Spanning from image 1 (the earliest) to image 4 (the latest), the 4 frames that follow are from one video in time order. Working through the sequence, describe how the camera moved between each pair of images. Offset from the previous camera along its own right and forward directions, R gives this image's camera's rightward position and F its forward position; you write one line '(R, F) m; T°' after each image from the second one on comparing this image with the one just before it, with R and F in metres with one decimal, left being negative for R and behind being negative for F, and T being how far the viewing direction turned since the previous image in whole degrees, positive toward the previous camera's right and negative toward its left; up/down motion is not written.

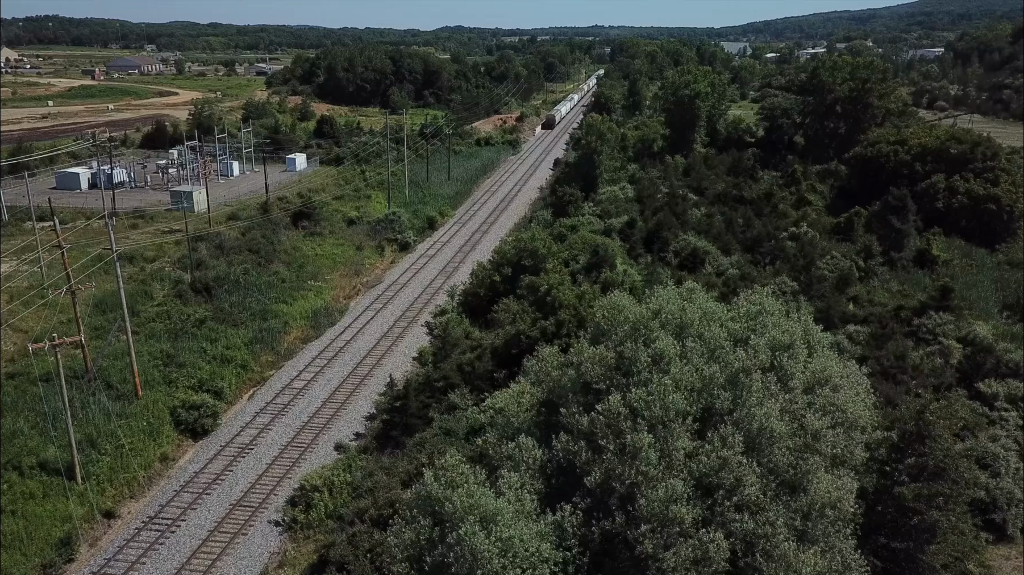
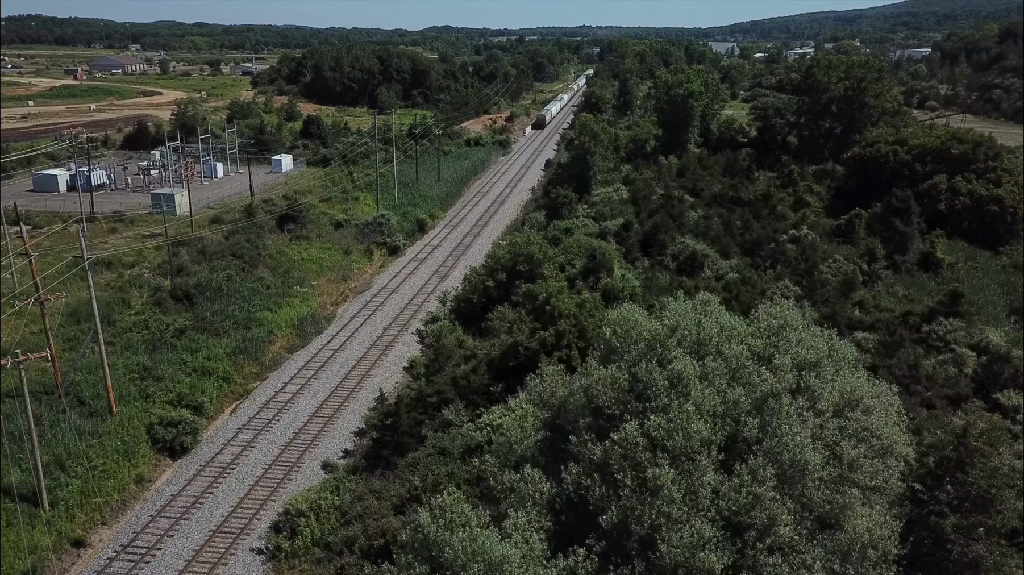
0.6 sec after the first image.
(-0.2, +1.2) m; +1°
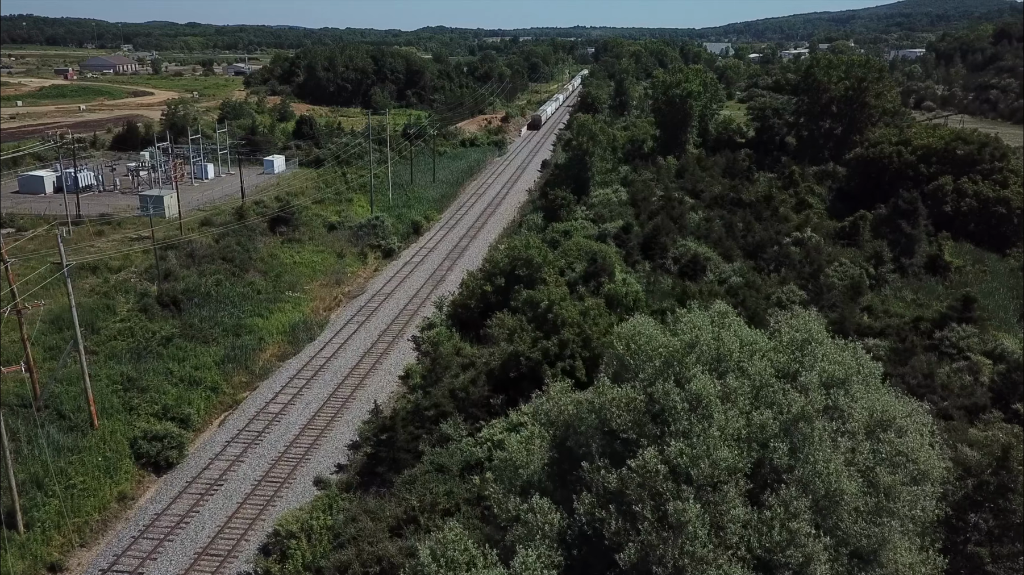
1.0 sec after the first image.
(-0.2, +0.9) m; 0°
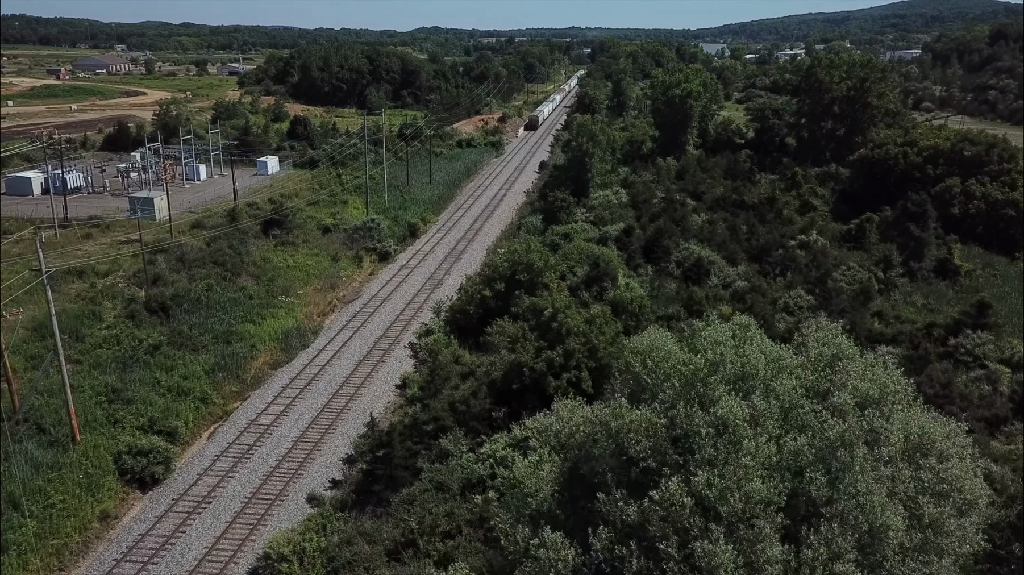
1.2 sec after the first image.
(-0.2, +0.9) m; 0°
